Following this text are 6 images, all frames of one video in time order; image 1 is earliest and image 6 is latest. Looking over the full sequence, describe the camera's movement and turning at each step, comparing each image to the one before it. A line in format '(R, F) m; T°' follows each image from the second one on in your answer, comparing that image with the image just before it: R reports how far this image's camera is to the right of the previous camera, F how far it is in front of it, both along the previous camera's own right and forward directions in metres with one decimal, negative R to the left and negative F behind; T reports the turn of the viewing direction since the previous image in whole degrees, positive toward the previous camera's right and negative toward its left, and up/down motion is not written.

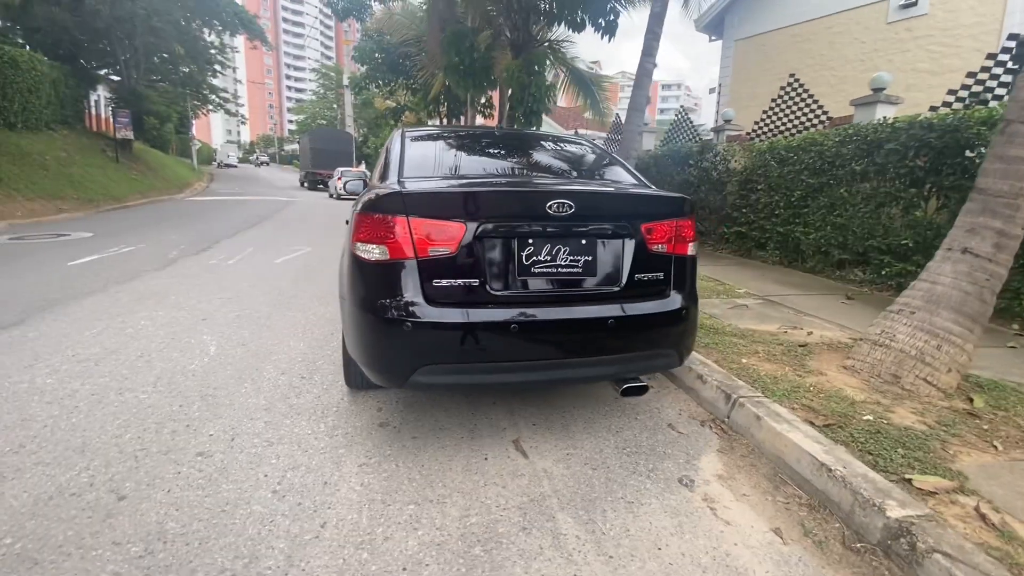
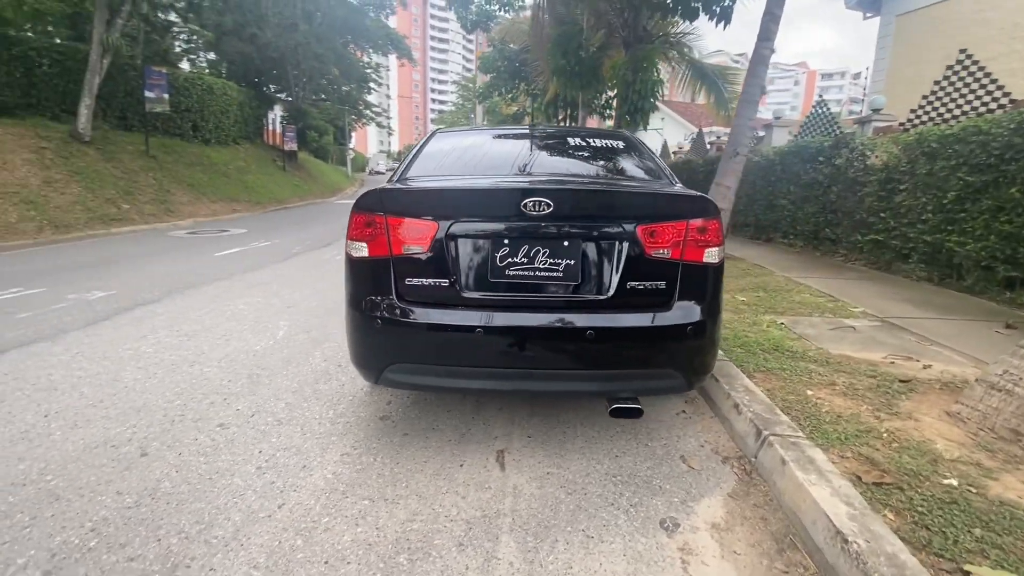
(+0.7, +0.2) m; -15°
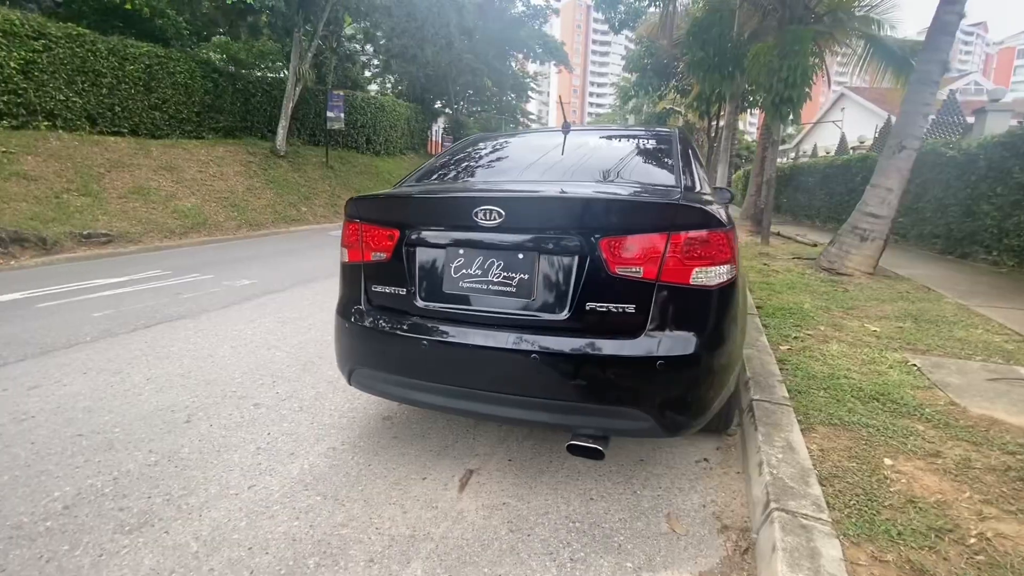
(+0.9, +0.3) m; -18°
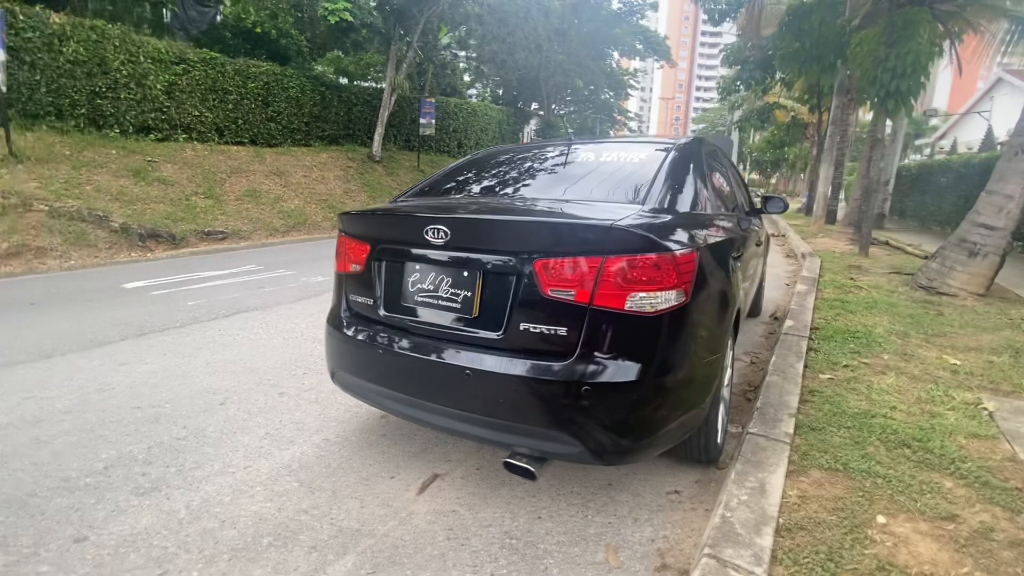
(+0.7, 0.0) m; -11°
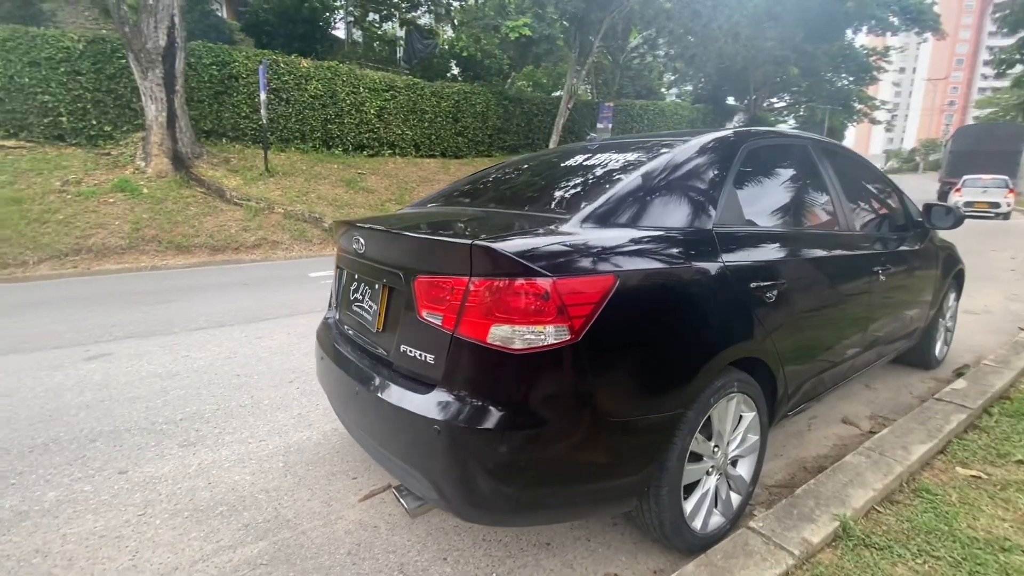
(+1.2, +0.5) m; -23°
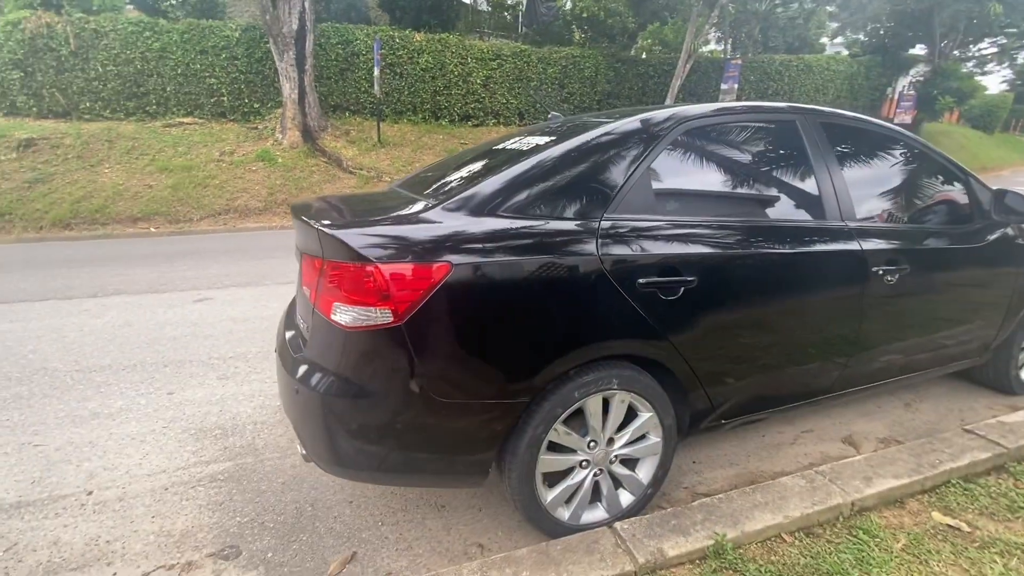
(+1.0, +0.1) m; -15°
